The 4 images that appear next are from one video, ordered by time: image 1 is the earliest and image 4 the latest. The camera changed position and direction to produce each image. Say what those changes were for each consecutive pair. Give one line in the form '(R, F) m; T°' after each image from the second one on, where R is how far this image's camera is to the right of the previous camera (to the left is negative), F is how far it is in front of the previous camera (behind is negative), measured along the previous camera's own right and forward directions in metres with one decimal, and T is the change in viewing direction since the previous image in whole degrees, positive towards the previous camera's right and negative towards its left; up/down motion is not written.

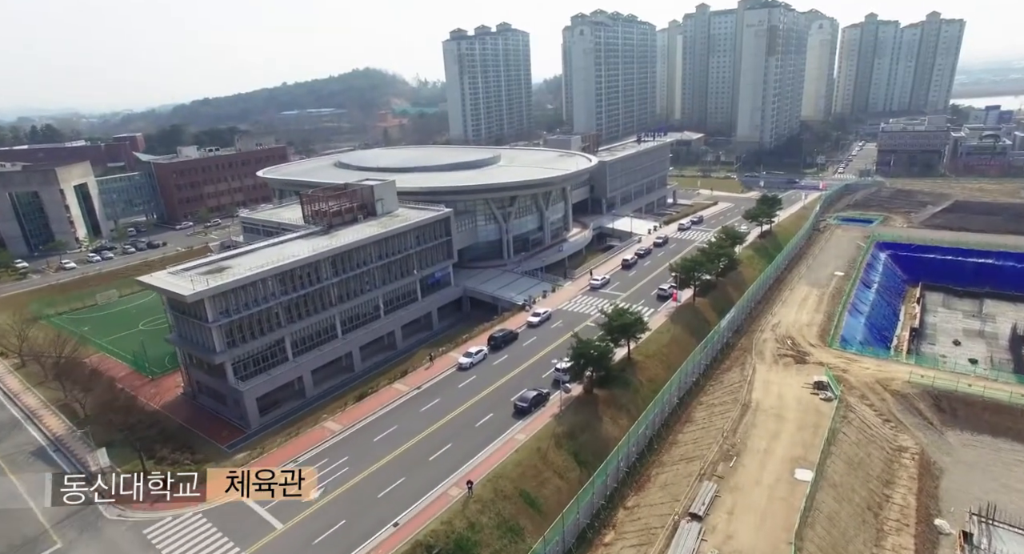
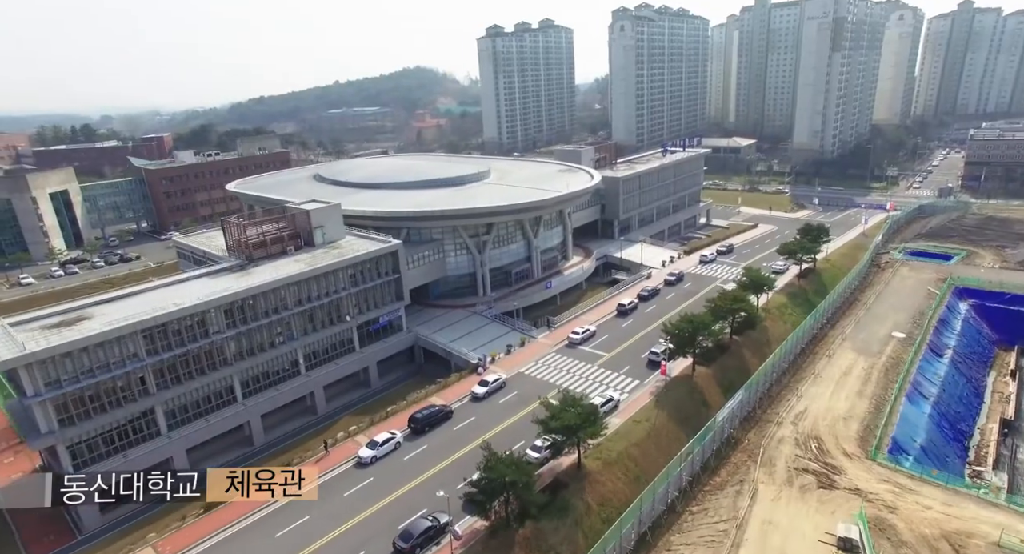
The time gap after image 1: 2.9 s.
(+8.6, +13.0) m; -6°
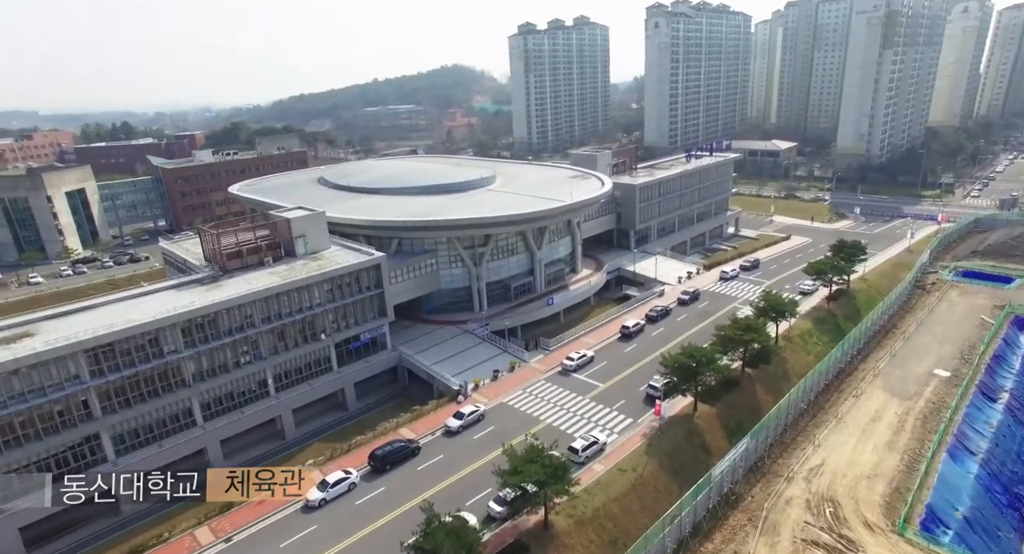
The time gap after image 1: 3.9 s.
(+4.0, +4.6) m; -4°
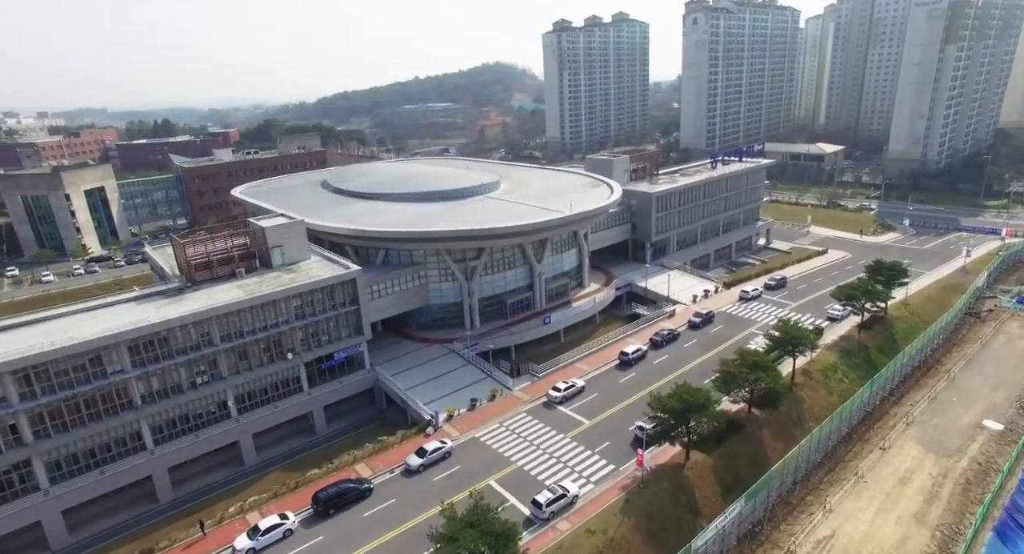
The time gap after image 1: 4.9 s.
(+4.4, +4.6) m; -4°
